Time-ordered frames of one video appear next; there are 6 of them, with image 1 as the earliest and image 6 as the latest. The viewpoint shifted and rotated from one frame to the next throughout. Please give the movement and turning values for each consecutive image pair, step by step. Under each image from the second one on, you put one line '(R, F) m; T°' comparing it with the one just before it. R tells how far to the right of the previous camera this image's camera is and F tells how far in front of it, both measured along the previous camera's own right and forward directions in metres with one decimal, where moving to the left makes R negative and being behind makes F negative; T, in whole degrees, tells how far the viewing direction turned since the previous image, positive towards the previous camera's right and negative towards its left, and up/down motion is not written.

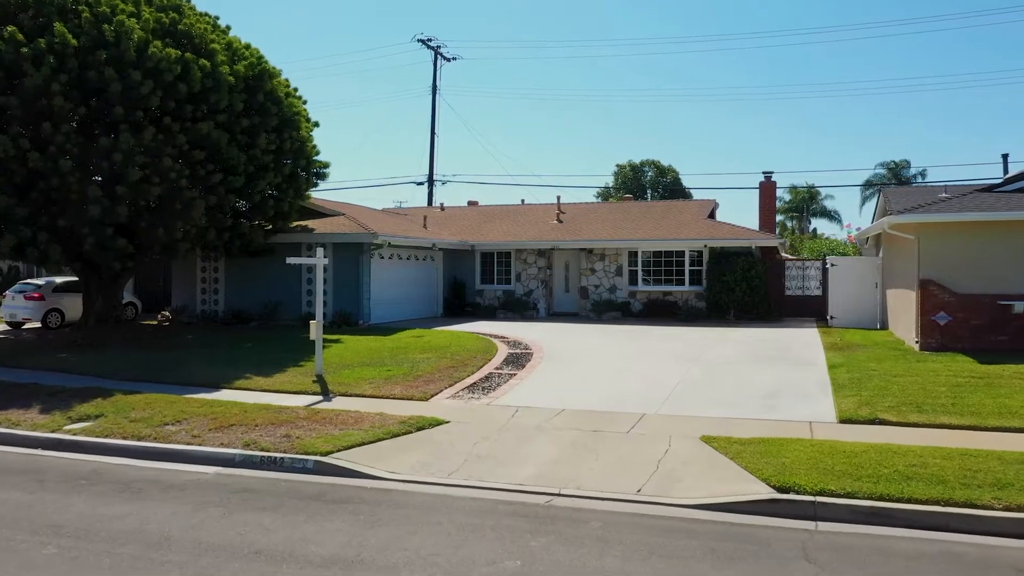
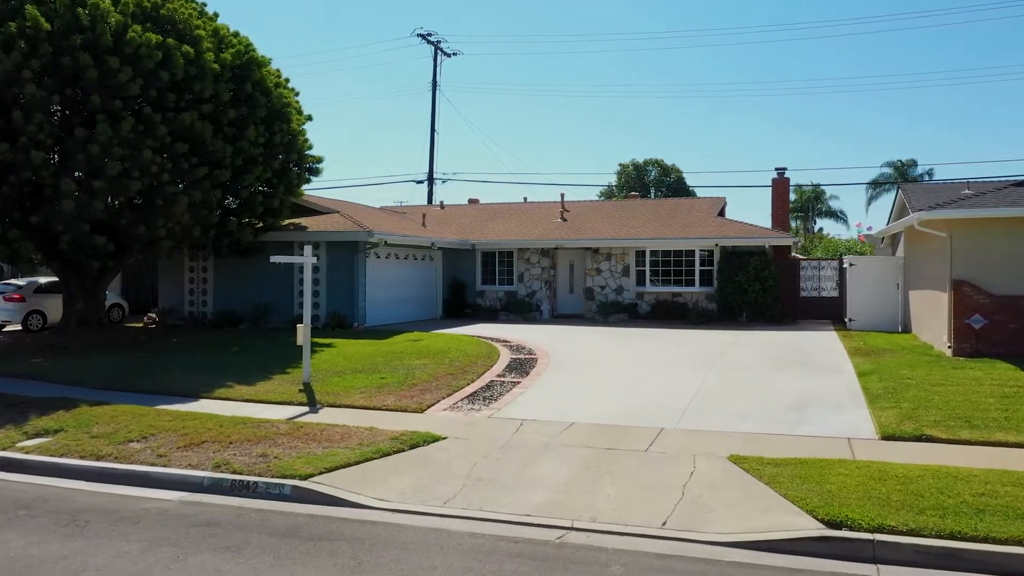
(0.0, +0.9) m; 0°
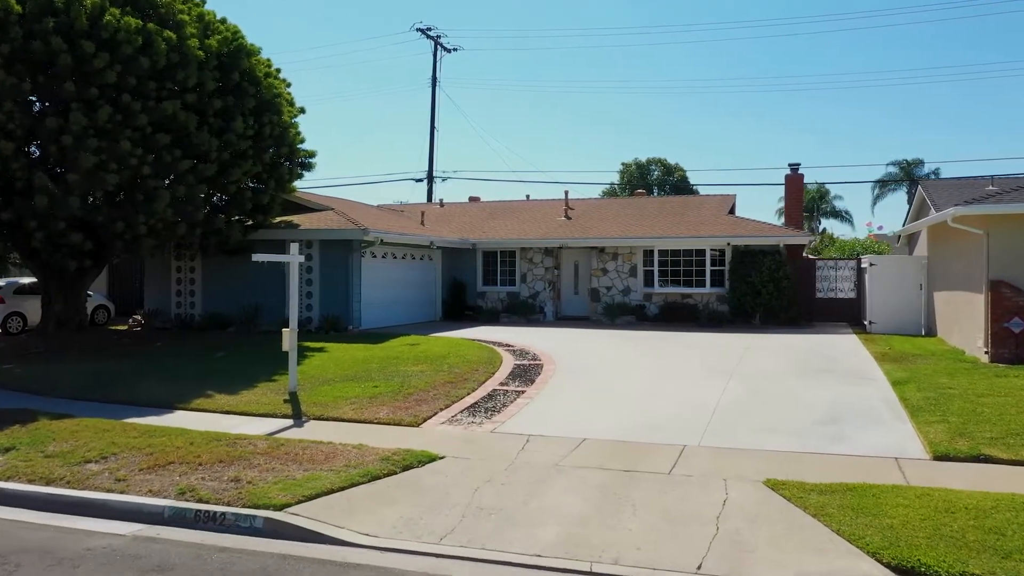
(0.0, +0.9) m; 0°
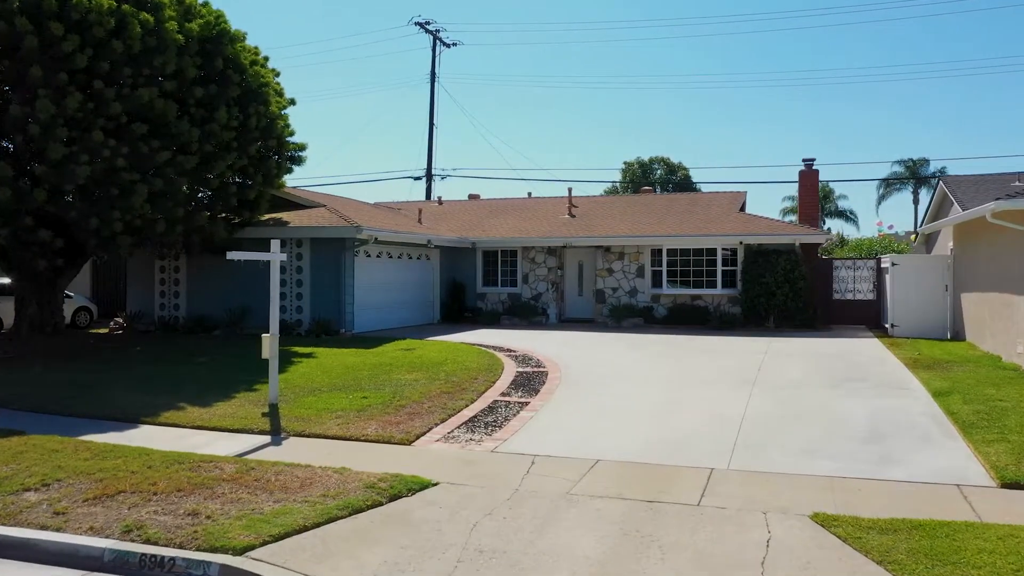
(0.0, +1.0) m; 0°
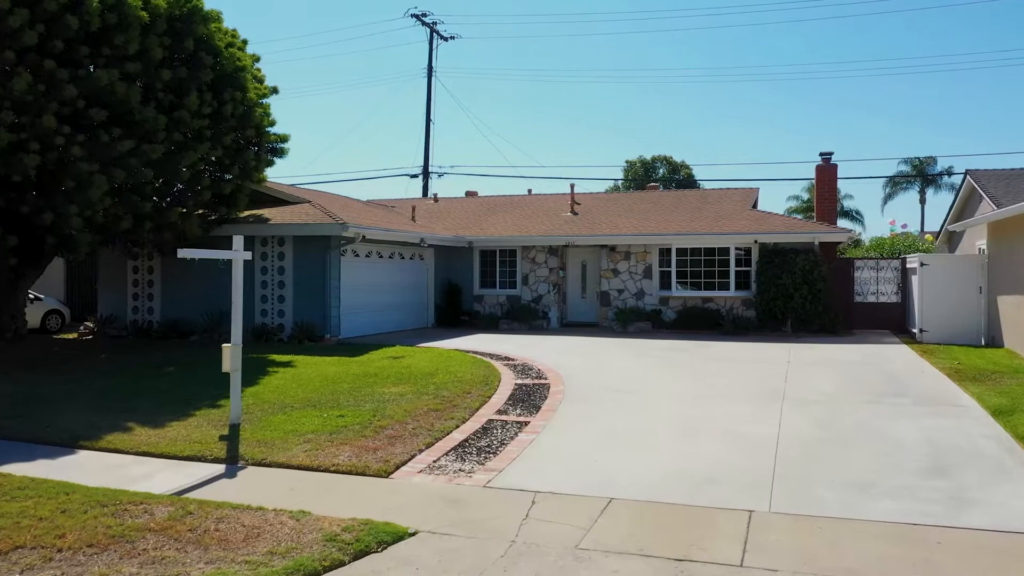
(0.0, +1.2) m; 0°
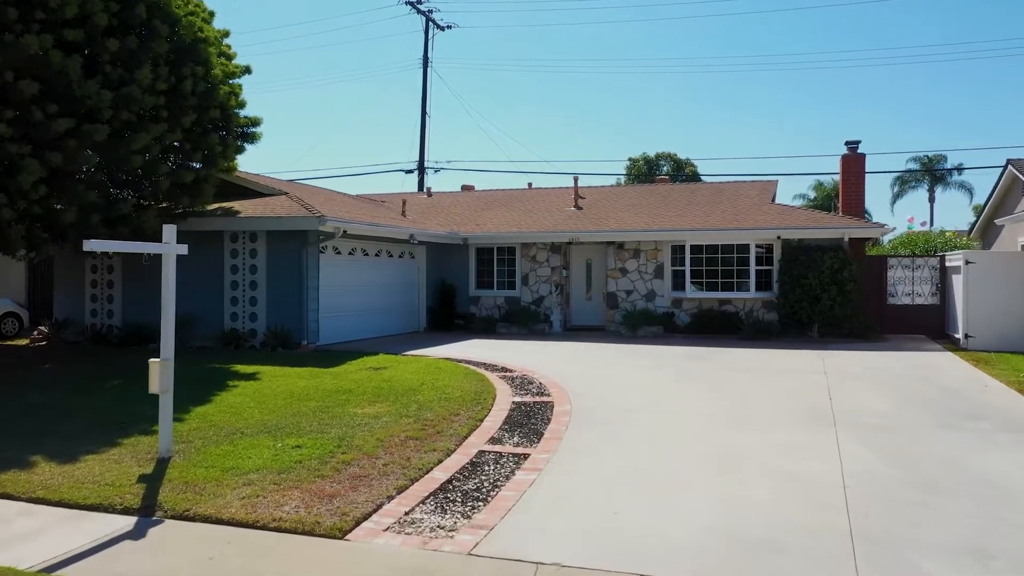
(0.0, +1.6) m; 0°
